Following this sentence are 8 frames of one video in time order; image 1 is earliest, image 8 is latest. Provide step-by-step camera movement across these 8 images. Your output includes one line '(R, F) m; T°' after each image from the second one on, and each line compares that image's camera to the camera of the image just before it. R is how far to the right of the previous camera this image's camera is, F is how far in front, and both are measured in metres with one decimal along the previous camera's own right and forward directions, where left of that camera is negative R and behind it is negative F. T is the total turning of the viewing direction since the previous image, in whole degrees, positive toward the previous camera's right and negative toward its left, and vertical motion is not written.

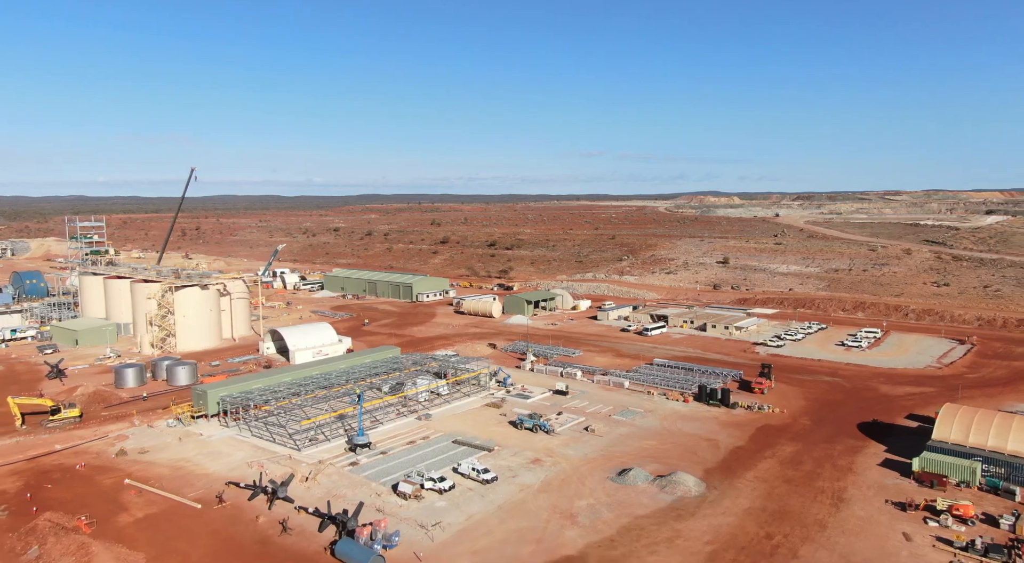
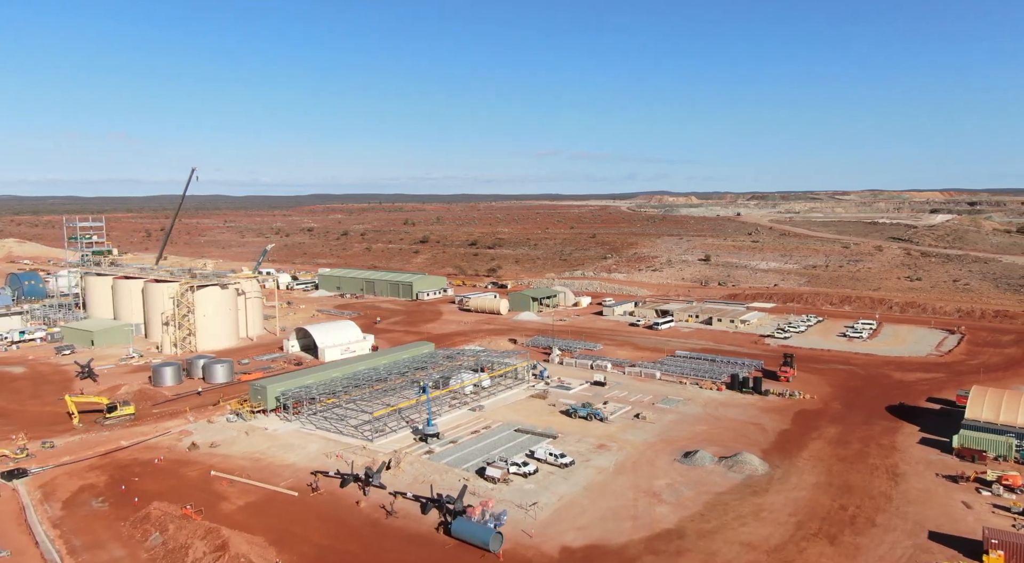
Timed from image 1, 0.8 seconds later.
(-4.2, -1.2) m; +3°
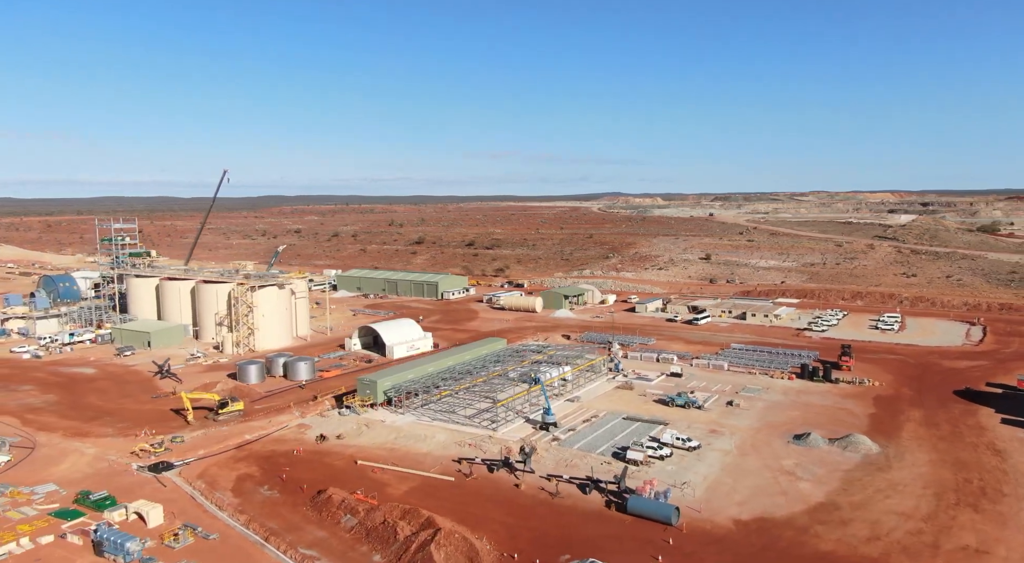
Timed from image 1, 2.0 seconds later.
(-6.3, -1.2) m; +3°
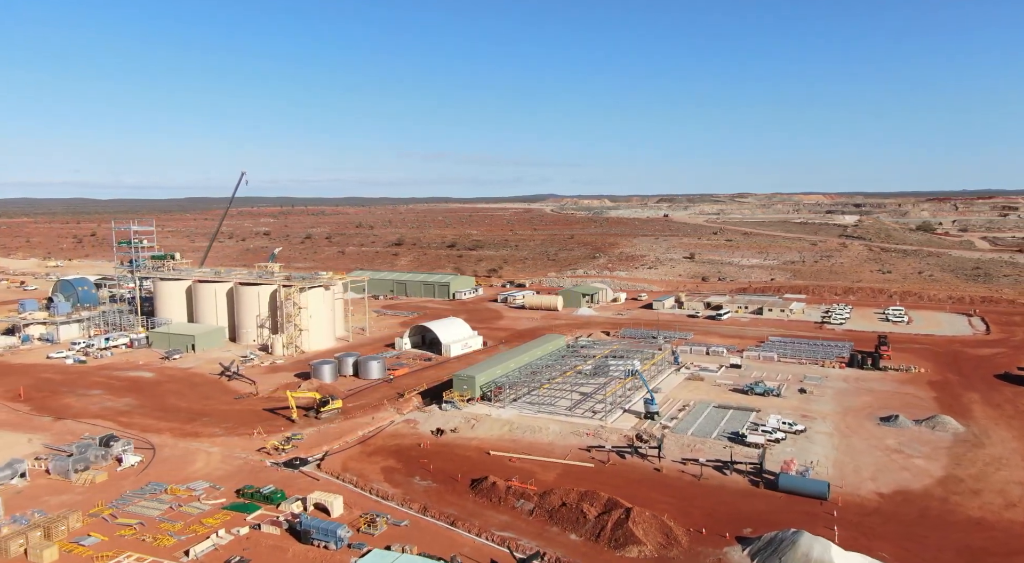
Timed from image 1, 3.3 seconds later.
(-6.9, -0.9) m; +4°
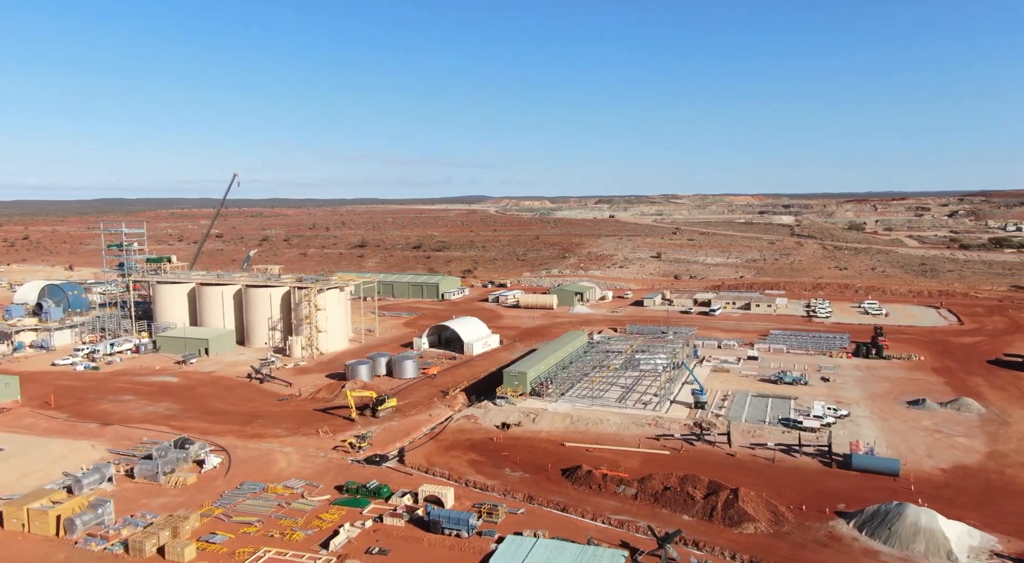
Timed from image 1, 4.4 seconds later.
(-5.3, -0.7) m; +5°
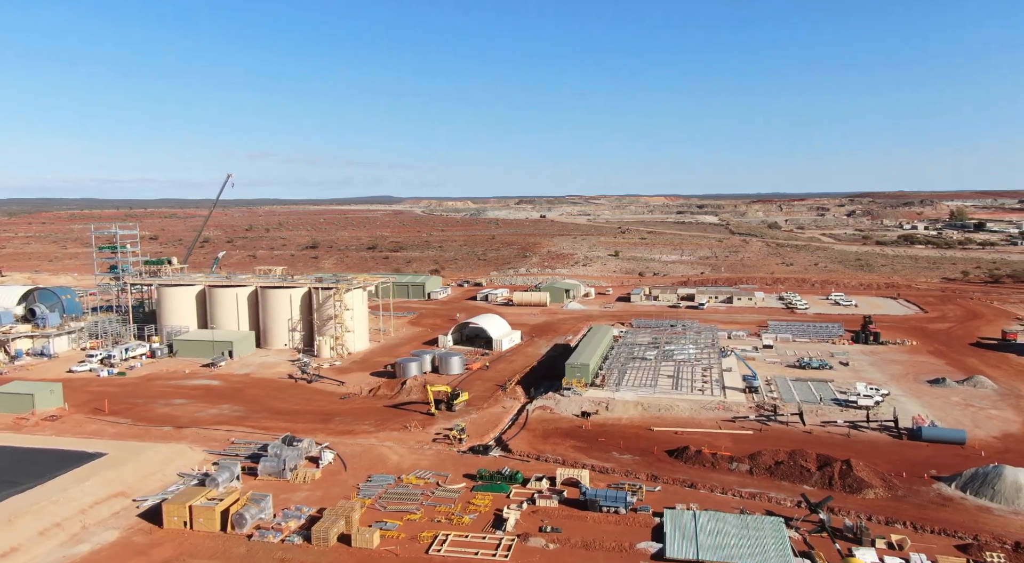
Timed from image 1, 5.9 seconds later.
(-7.1, -1.0) m; +6°
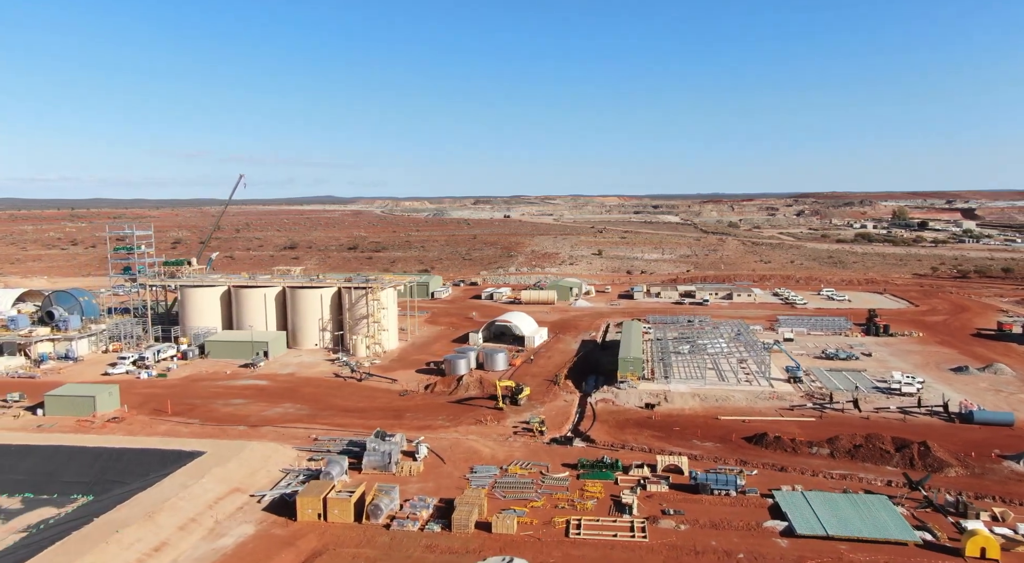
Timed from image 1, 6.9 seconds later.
(-5.2, -0.8) m; +4°
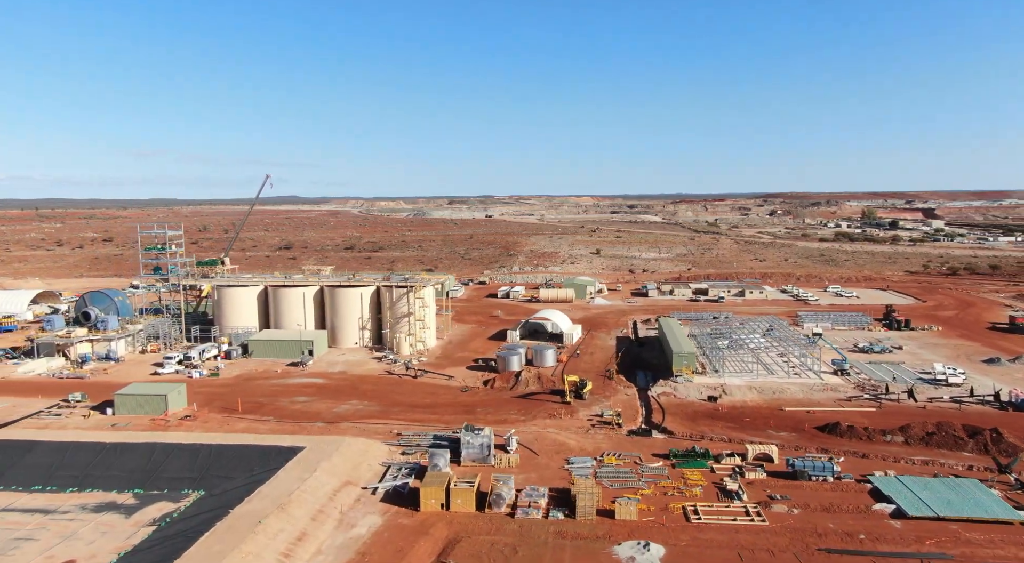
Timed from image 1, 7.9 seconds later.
(-4.5, -0.7) m; +2°
